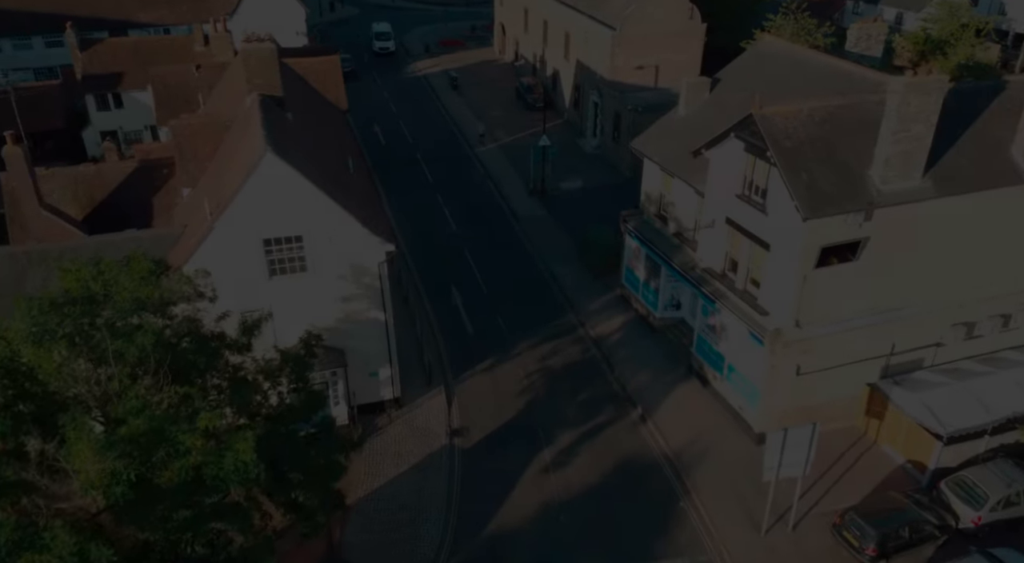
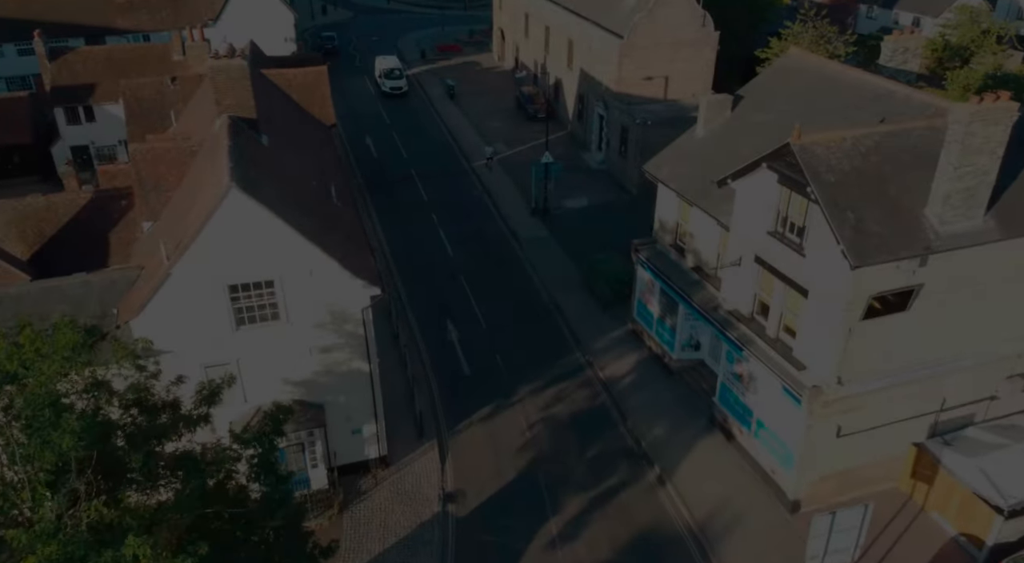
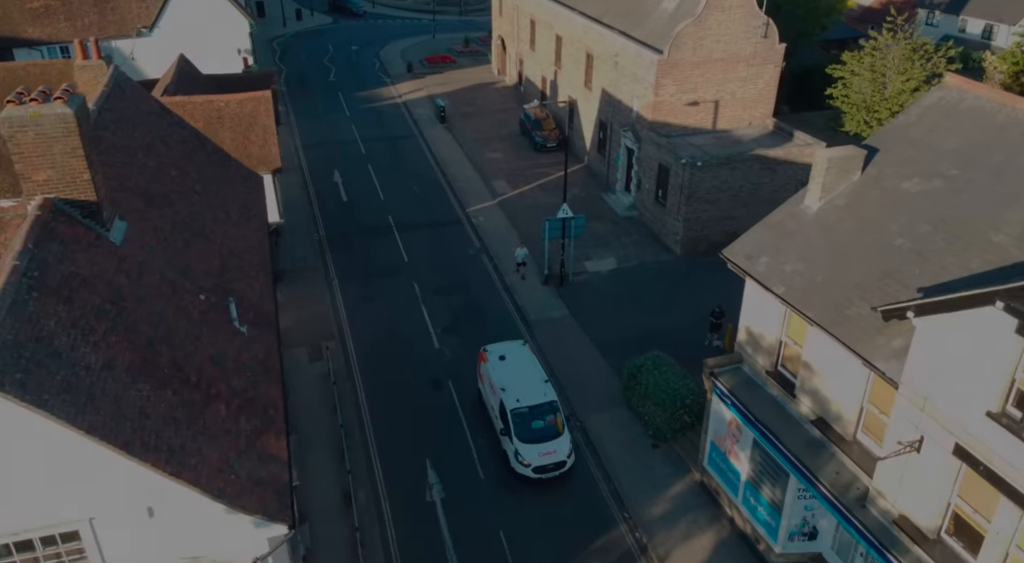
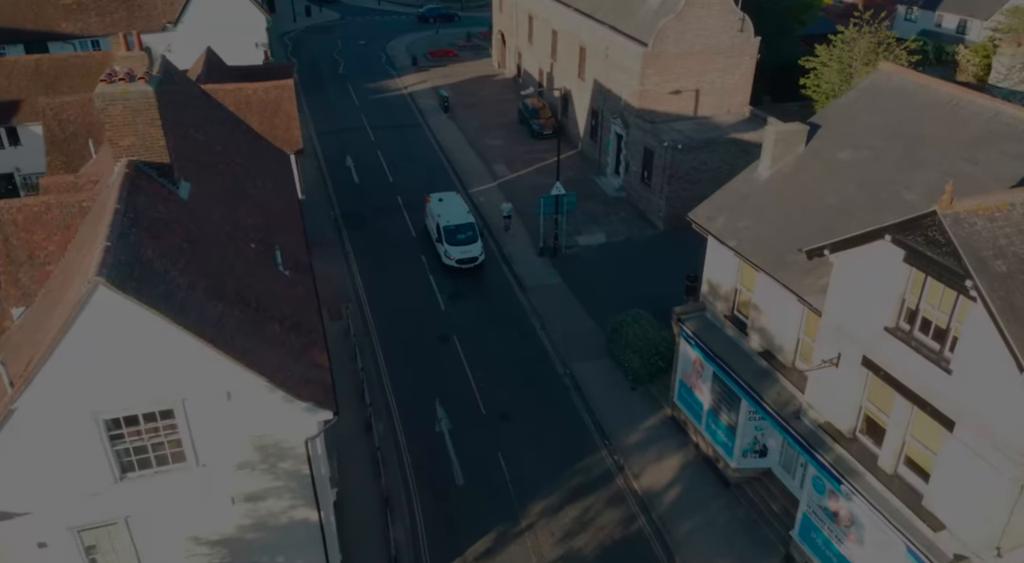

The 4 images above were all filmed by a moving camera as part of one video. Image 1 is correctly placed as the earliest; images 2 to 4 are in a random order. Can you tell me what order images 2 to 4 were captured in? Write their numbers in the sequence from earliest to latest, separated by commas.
2, 4, 3
